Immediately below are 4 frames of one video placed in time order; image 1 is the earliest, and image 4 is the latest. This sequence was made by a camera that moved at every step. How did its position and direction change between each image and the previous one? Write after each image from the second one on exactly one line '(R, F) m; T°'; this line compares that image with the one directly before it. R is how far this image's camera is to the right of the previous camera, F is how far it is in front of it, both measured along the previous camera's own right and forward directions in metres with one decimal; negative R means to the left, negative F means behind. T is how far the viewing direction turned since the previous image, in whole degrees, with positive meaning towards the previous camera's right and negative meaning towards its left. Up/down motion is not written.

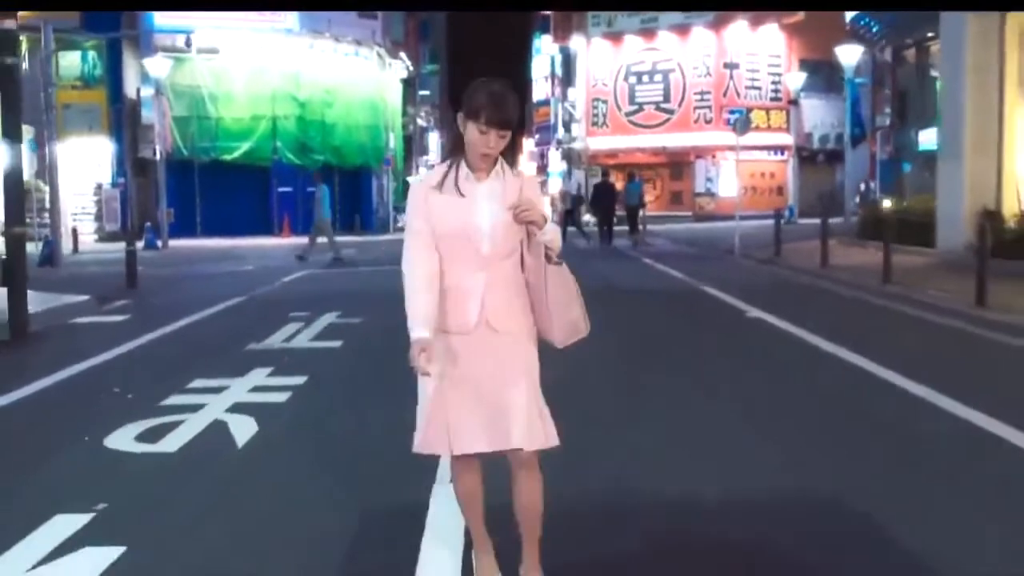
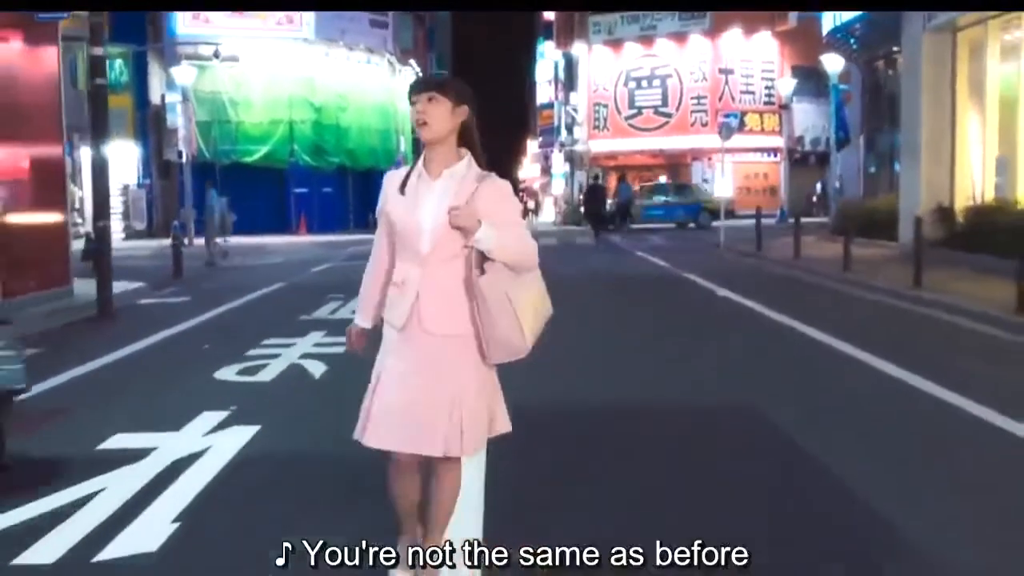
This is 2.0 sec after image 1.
(0.0, -2.3) m; 0°
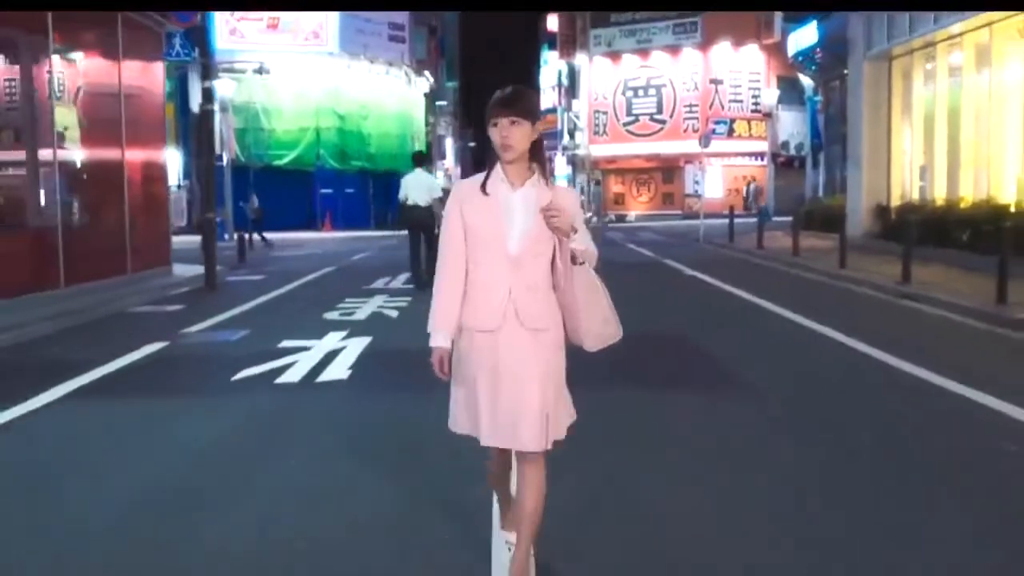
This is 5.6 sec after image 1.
(-0.2, -4.3) m; 0°
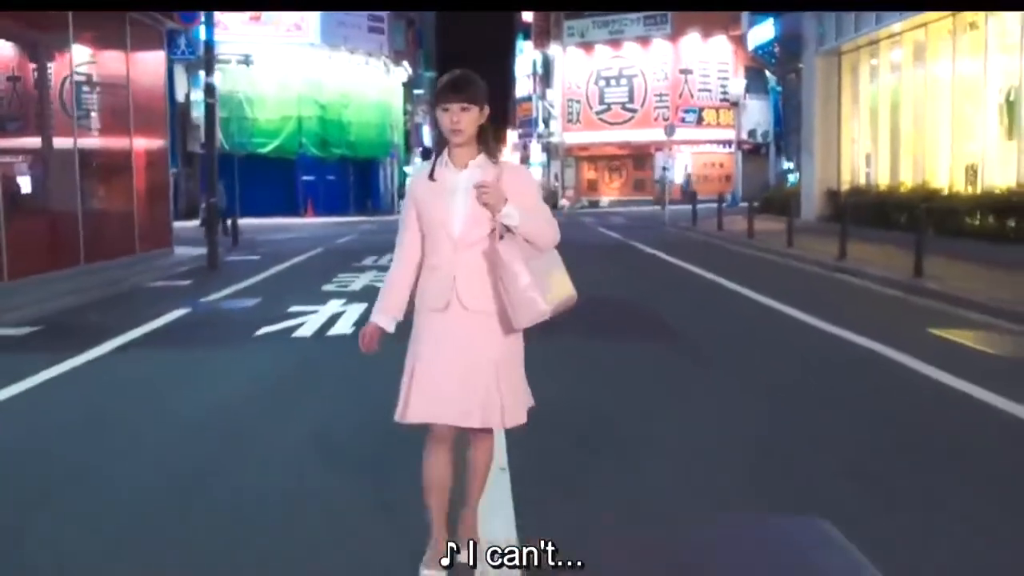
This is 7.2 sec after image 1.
(0.0, -1.8) m; +1°
